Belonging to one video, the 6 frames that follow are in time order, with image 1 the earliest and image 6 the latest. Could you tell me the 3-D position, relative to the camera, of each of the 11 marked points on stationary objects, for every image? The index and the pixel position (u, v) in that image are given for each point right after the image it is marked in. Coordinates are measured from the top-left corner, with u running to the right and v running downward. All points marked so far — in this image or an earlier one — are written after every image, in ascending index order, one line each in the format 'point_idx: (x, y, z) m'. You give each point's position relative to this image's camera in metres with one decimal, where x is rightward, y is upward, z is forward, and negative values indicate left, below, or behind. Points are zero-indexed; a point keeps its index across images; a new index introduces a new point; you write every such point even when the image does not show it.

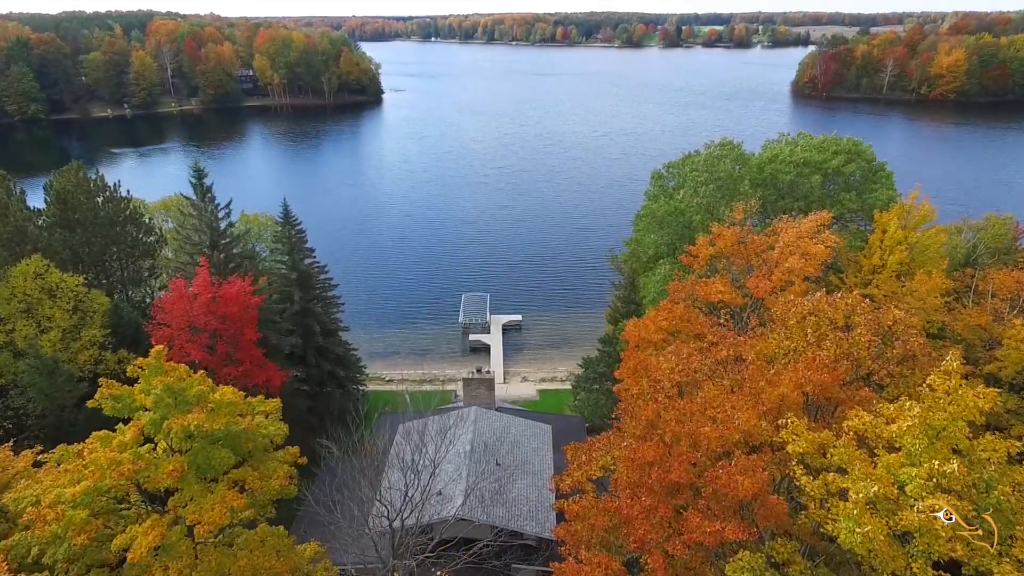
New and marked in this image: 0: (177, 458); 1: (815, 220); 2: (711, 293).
0: (-6.1, -3.1, +11.5) m
1: (+9.5, +2.1, +19.4) m
2: (+6.4, -0.2, +20.0) m
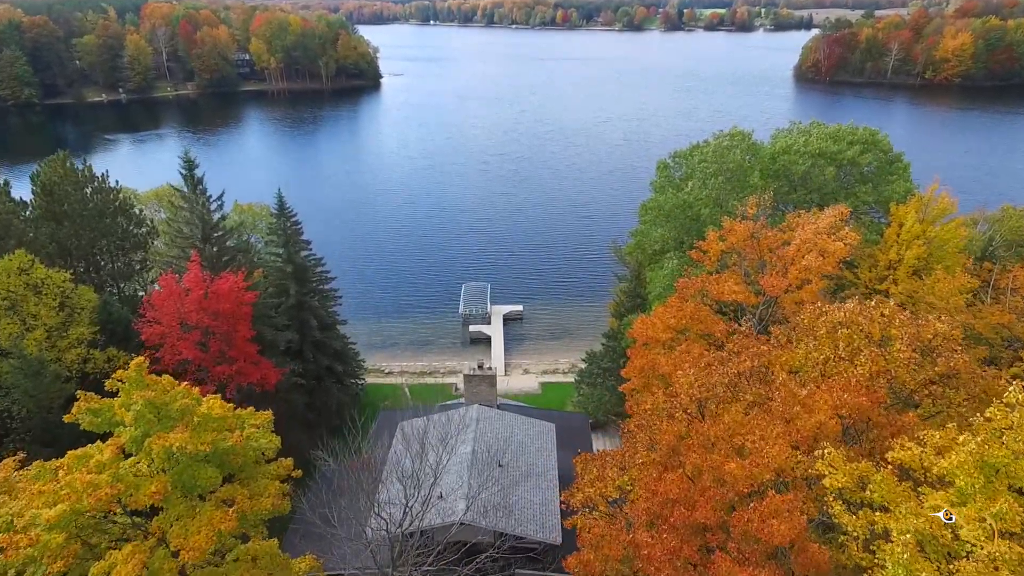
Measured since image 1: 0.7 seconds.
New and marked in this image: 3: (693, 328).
0: (-6.0, -3.3, +10.7) m
1: (+9.6, +2.2, +18.6) m
2: (+6.5, -0.1, +19.2) m
3: (+5.7, -1.3, +20.1) m
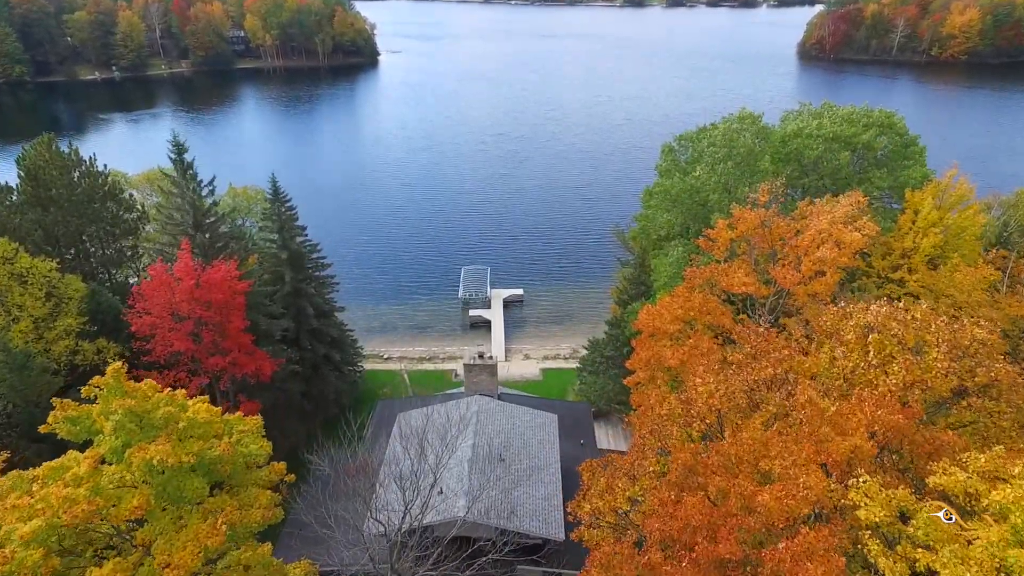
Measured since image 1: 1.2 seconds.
0: (-5.9, -3.3, +10.1) m
1: (+9.6, +2.4, +17.8) m
2: (+6.5, +0.1, +18.5) m
3: (+5.7, -1.0, +19.4) m
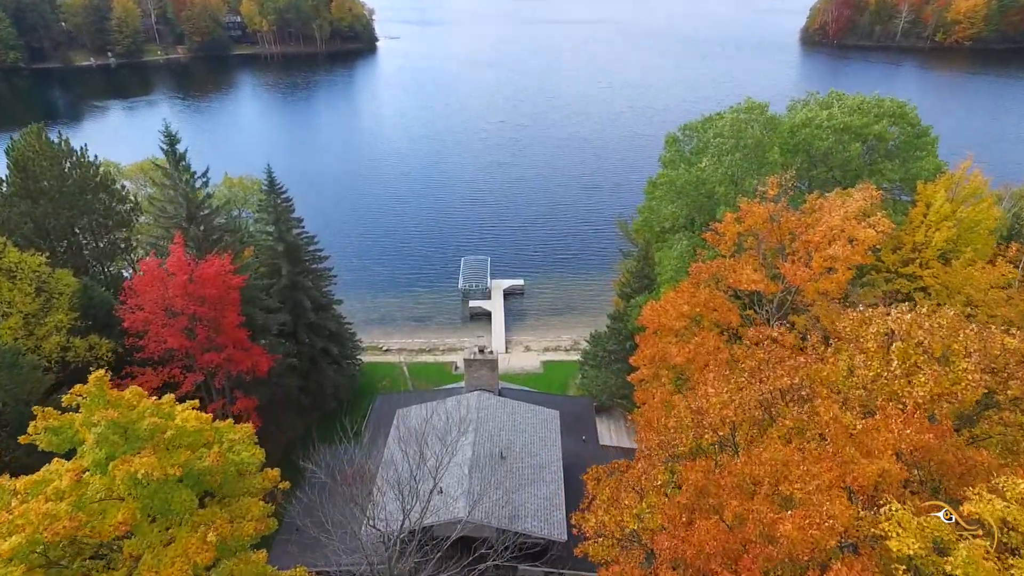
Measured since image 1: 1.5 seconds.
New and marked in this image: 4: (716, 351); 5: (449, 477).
0: (-5.9, -3.3, +9.7) m
1: (+9.7, +2.5, +17.2) m
2: (+6.6, +0.2, +17.9) m
3: (+5.8, -0.9, +18.9) m
4: (+5.9, -1.8, +18.2) m
5: (-2.0, -5.8, +19.9) m
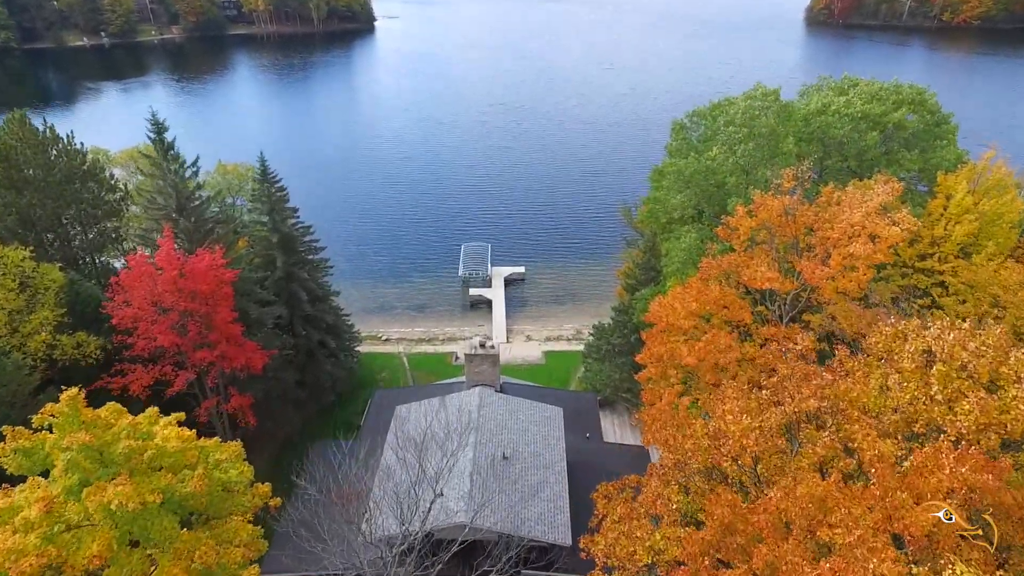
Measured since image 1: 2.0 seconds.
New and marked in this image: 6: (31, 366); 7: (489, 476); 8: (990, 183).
0: (-5.8, -3.5, +9.0) m
1: (+9.7, +2.6, +16.4) m
2: (+6.6, +0.3, +17.2) m
3: (+5.9, -0.8, +18.1) m
4: (+6.0, -1.7, +17.5) m
5: (-1.9, -5.7, +19.3) m
6: (-15.2, -2.5, +19.8) m
7: (-0.7, -5.6, +19.6) m
8: (+14.8, +3.3, +19.5) m
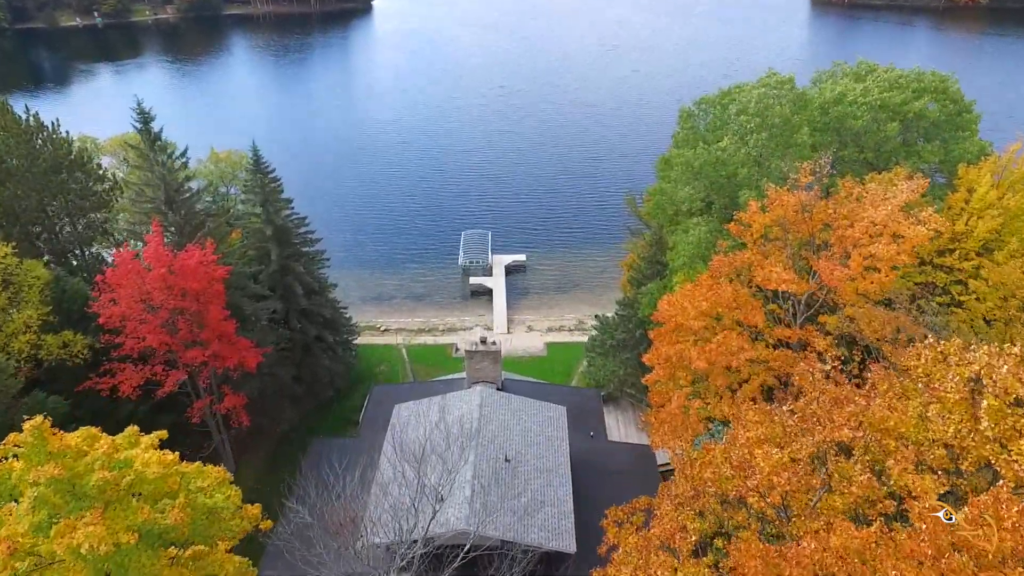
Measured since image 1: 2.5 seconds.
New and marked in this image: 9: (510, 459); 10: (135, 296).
0: (-5.7, -3.8, +8.3) m
1: (+9.8, +2.5, +15.5) m
2: (+6.7, +0.2, +16.4) m
3: (+5.9, -0.8, +17.3) m
4: (+6.1, -1.7, +16.7) m
5: (-1.8, -5.7, +18.6) m
6: (-15.1, -2.4, +19.1) m
7: (-0.6, -5.6, +19.0) m
8: (+14.9, +3.3, +18.6) m
9: (-0.1, -5.3, +19.9) m
10: (-11.8, -0.2, +19.7) m
